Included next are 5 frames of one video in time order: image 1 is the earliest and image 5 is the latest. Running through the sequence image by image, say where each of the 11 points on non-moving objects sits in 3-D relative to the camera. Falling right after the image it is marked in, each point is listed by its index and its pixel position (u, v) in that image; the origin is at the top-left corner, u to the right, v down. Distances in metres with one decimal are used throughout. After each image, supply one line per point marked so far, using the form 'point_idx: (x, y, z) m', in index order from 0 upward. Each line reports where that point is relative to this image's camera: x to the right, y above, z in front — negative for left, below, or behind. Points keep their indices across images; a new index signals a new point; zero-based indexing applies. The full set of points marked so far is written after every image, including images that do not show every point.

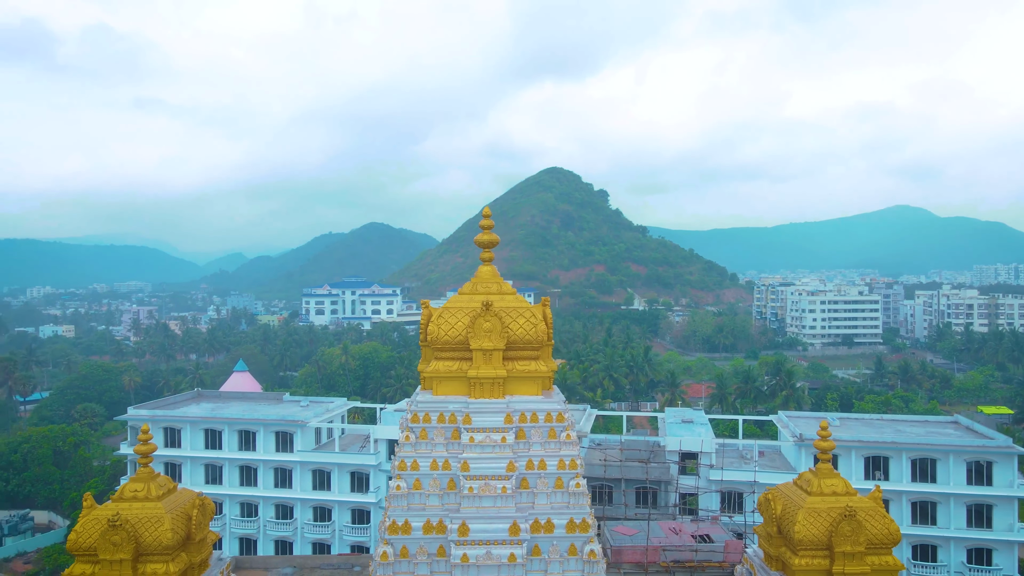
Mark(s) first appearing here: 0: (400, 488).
0: (-1.0, -1.8, +6.5) m
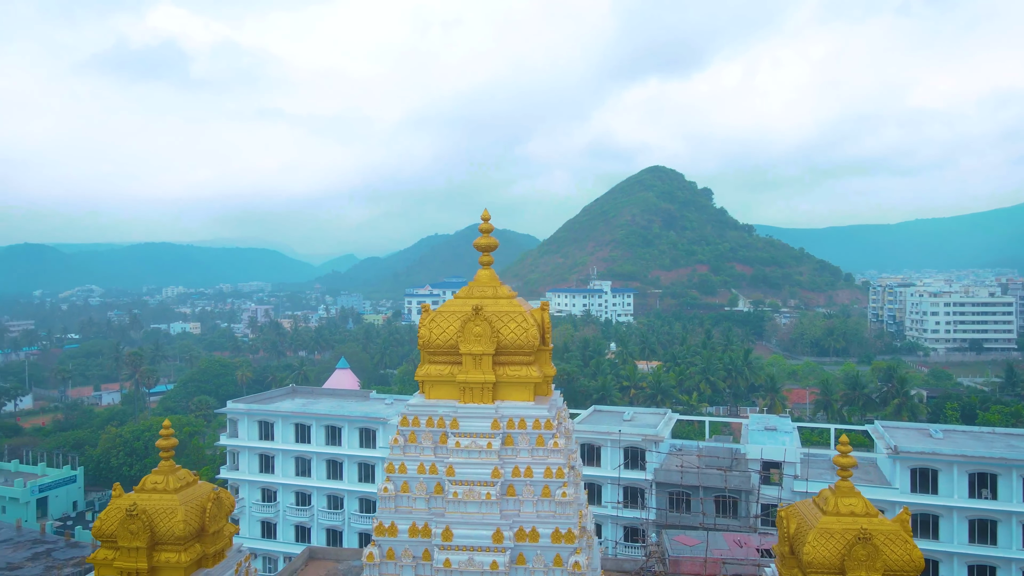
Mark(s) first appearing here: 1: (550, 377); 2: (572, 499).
0: (-1.1, -1.8, +6.6) m
1: (+0.4, -0.9, +7.3) m
2: (+0.5, -1.9, +6.5) m
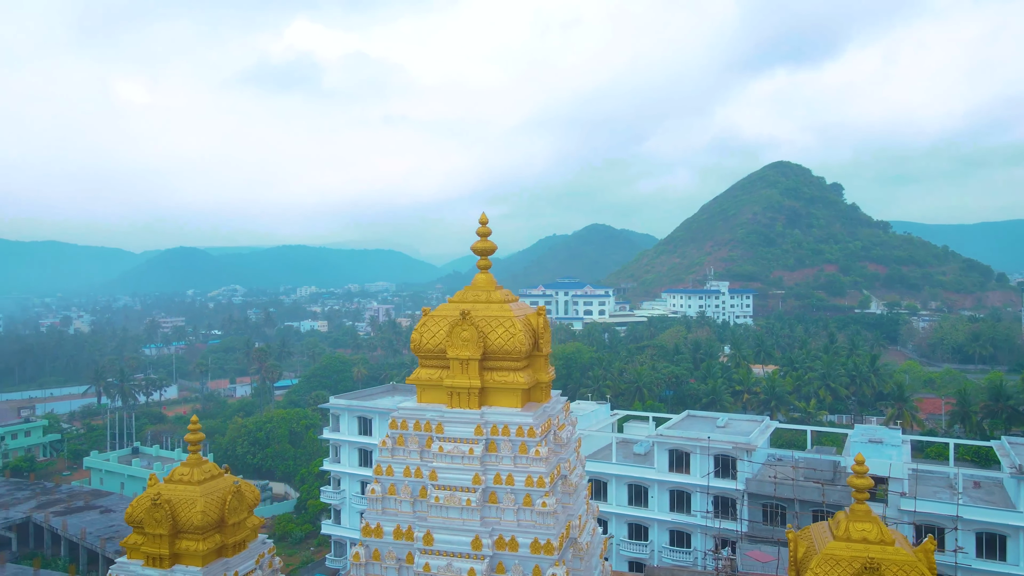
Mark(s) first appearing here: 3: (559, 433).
0: (-1.3, -1.9, +6.7) m
1: (+0.3, -0.9, +7.1) m
2: (+0.4, -1.9, +6.3) m
3: (+0.4, -1.4, +7.0) m
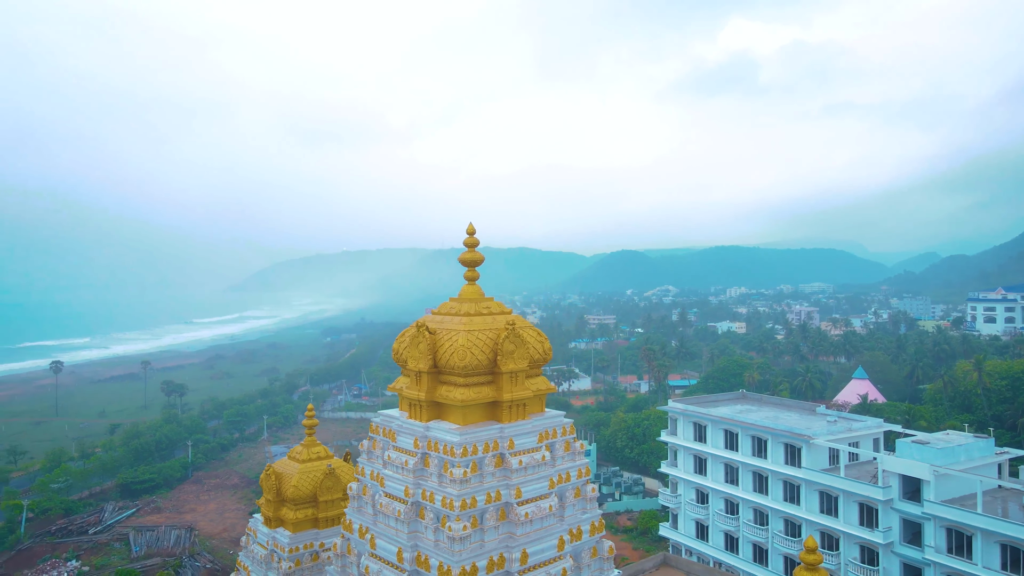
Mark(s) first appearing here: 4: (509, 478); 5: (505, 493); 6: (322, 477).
0: (-1.6, -2.0, +7.2) m
1: (0.0, -1.1, +6.7) m
2: (-0.4, -2.0, +5.9) m
3: (0.0, -1.5, +6.5) m
4: (0.0, -1.7, +6.4) m
5: (-0.1, -1.8, +6.4) m
6: (-2.5, -2.4, +9.3) m
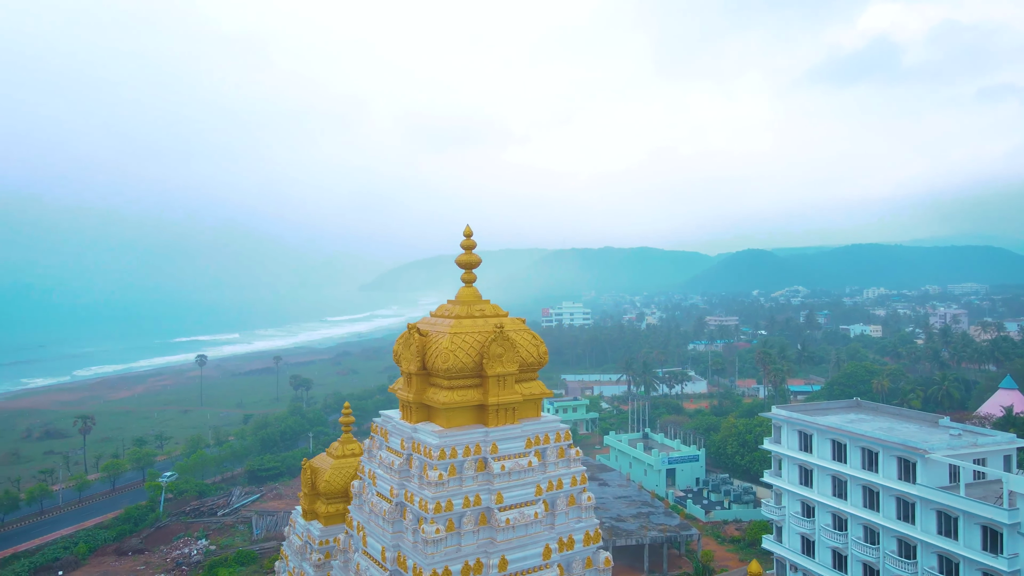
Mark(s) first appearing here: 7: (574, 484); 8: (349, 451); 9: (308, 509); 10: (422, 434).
0: (-1.6, -2.0, +7.3) m
1: (-0.1, -1.1, +6.6) m
2: (-0.7, -2.1, +6.0) m
3: (-0.1, -1.5, +6.4) m
4: (-0.2, -1.7, +6.4) m
5: (-0.2, -1.8, +6.3) m
6: (-2.1, -2.5, +9.6) m
7: (+0.6, -1.9, +6.8) m
8: (-2.3, -2.2, +9.9) m
9: (-2.8, -3.0, +9.8) m
10: (-0.8, -1.3, +6.5) m
